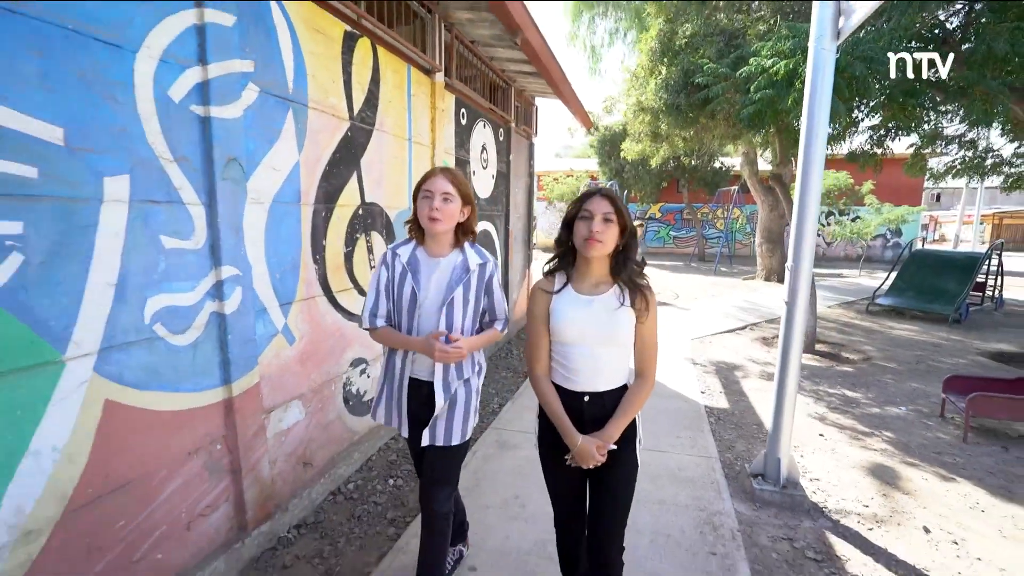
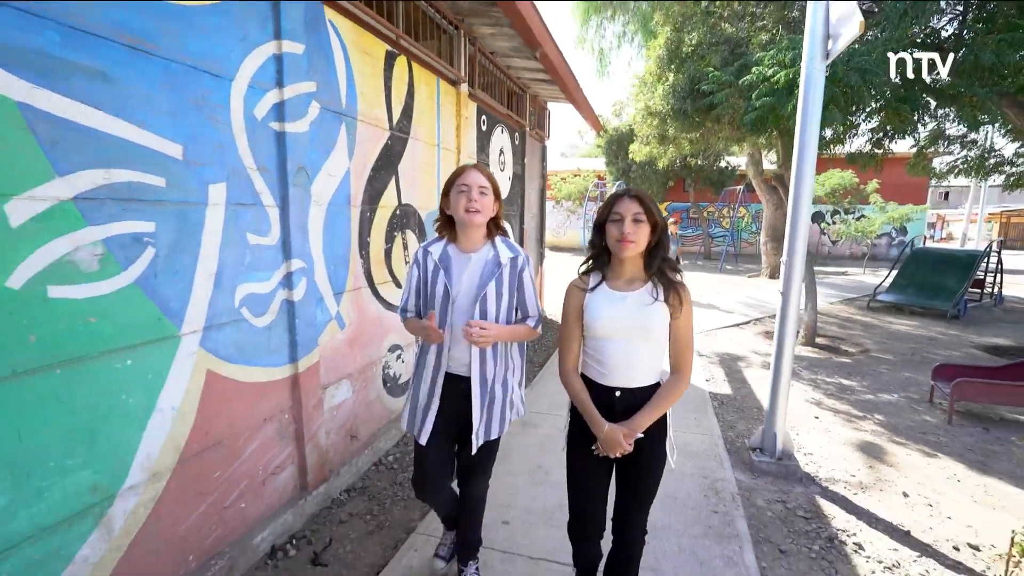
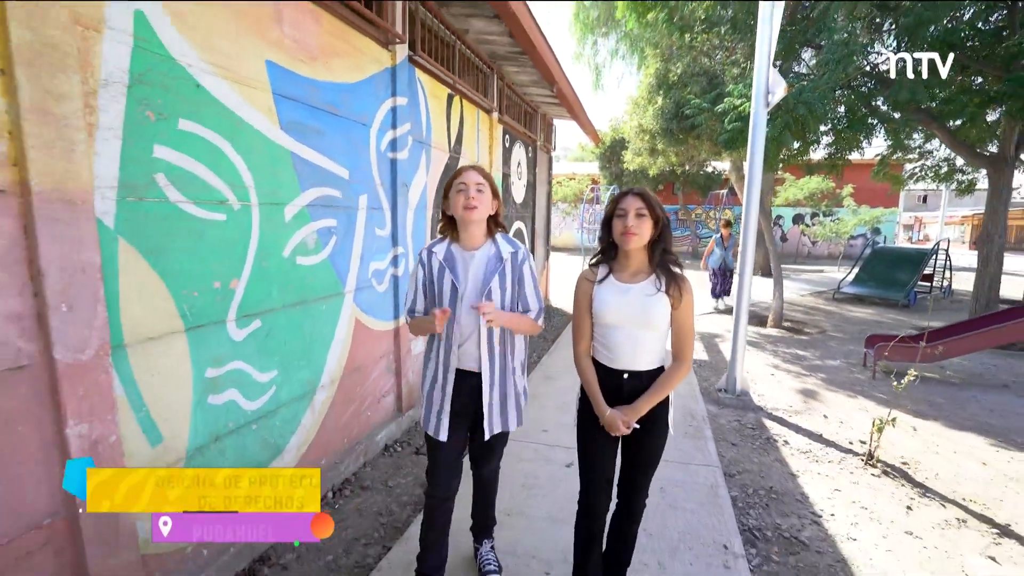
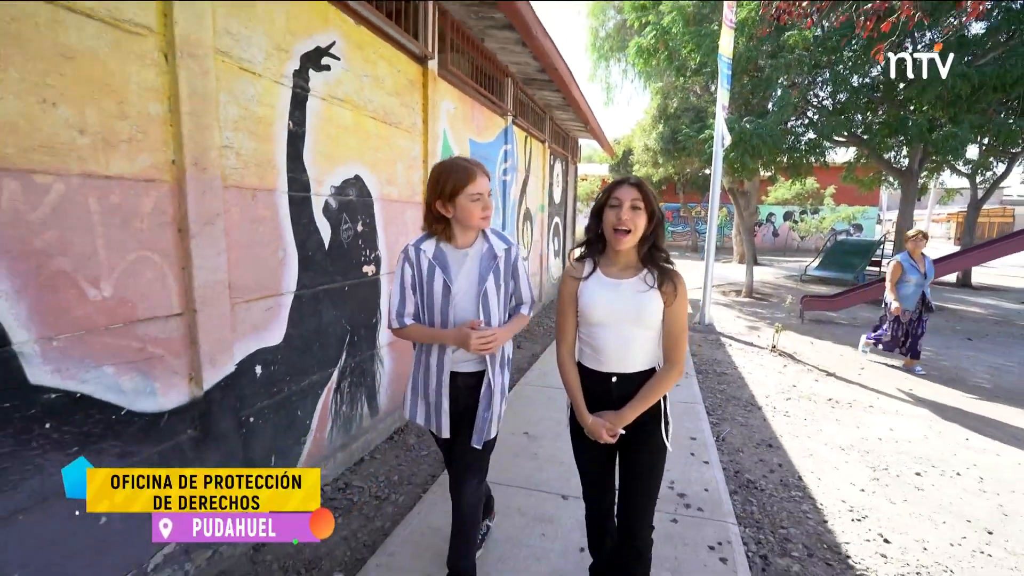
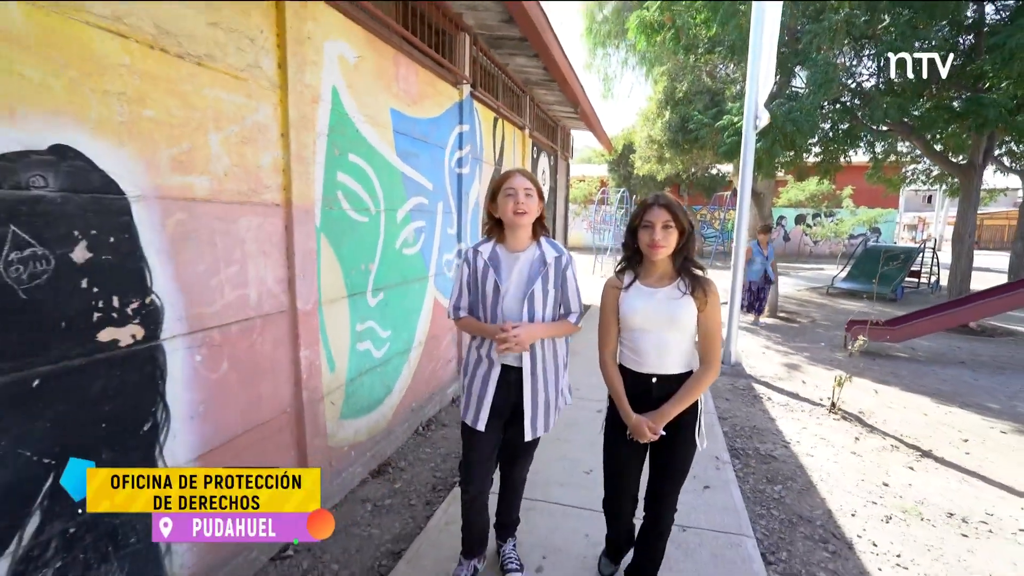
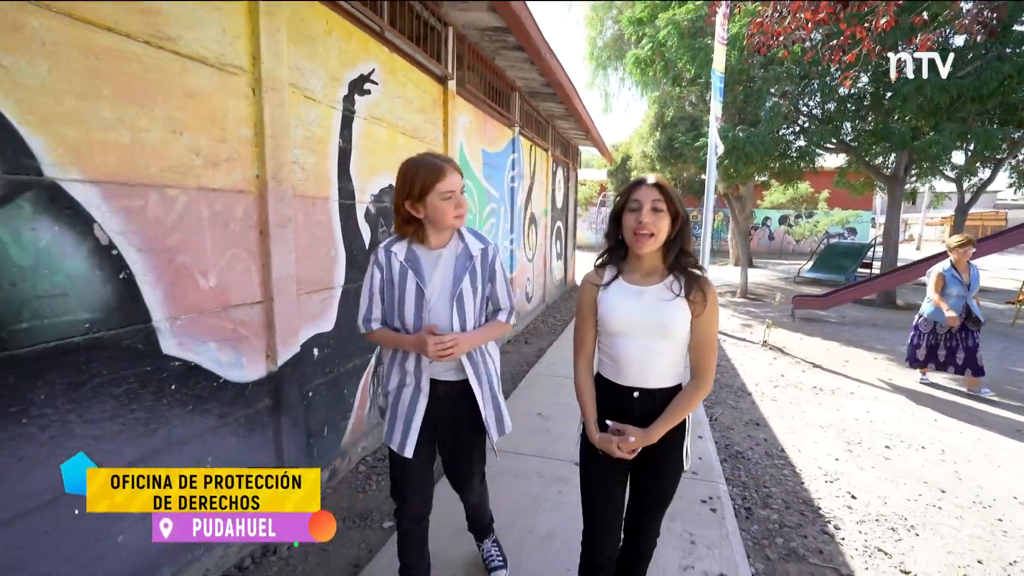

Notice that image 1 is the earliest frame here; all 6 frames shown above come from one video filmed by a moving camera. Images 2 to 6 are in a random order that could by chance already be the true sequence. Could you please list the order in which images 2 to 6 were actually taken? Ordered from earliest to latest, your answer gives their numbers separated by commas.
2, 3, 5, 4, 6
